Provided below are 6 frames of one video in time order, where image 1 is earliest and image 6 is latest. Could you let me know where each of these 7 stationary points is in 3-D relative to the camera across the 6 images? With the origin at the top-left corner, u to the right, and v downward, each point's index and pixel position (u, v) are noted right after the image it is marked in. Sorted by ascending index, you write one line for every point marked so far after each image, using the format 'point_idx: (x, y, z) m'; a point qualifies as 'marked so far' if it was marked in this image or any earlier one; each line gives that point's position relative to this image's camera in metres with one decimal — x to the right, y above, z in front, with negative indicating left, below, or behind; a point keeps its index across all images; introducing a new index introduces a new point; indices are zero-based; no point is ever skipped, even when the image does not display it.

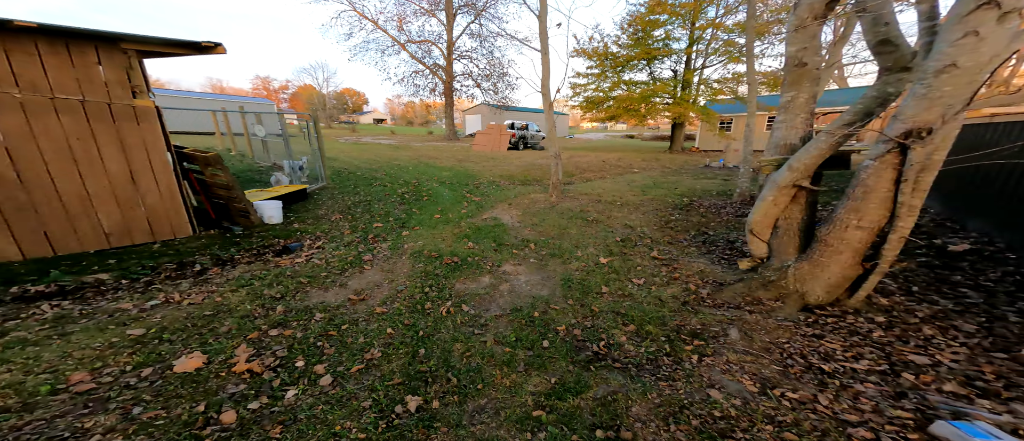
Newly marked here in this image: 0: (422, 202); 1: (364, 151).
0: (-2.0, +0.4, +7.4) m
1: (-6.5, +3.3, +15.6) m
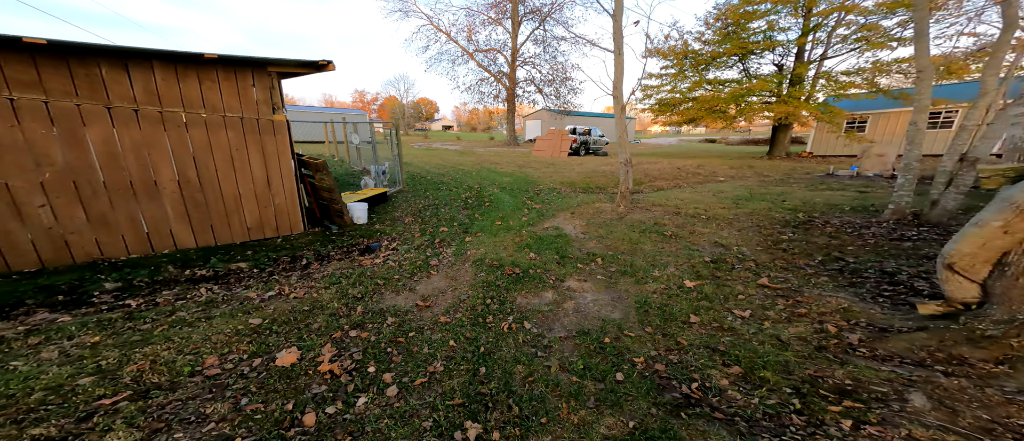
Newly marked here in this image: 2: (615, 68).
0: (-0.7, +0.3, +7.3) m
1: (-3.8, +3.2, +16.2) m
2: (+1.8, +2.5, +5.7) m
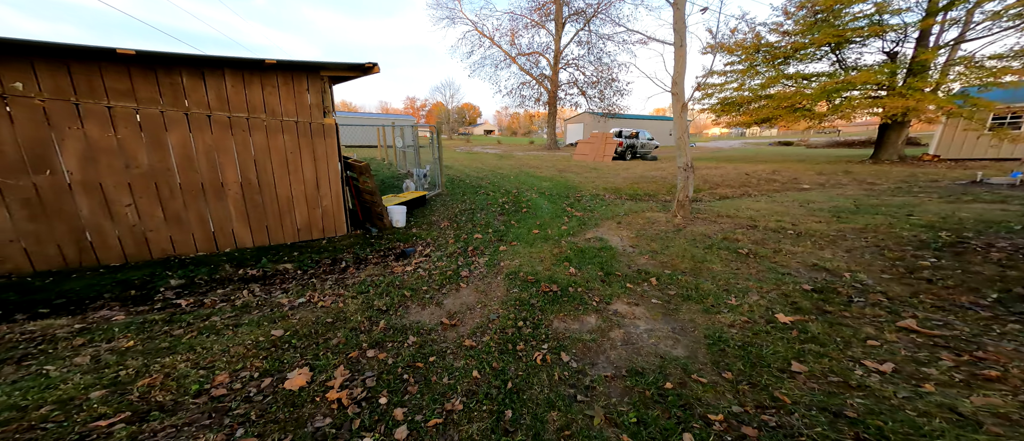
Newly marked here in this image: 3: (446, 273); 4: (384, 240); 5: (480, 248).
0: (+0.1, +0.1, +6.9) m
1: (-1.9, +2.9, +16.1) m
2: (+2.5, +2.4, +5.0) m
3: (-0.8, -0.7, +4.3) m
4: (-2.3, -0.3, +6.2) m
5: (-0.5, -0.4, +5.2) m
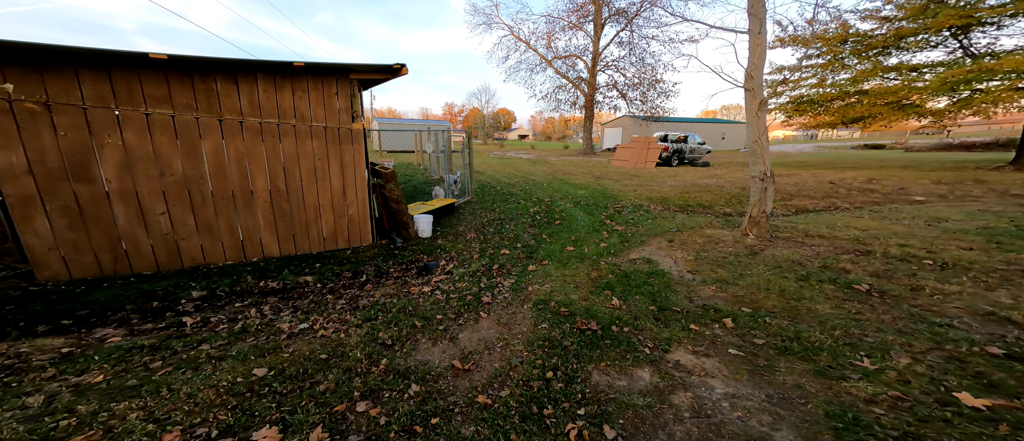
0: (+0.6, -0.1, +6.2) m
1: (-0.3, +2.6, +15.6) m
2: (+2.9, +2.1, +4.2) m
3: (-0.5, -0.8, +3.7) m
4: (-1.7, -0.5, +5.7) m
5: (-0.1, -0.6, +4.6) m
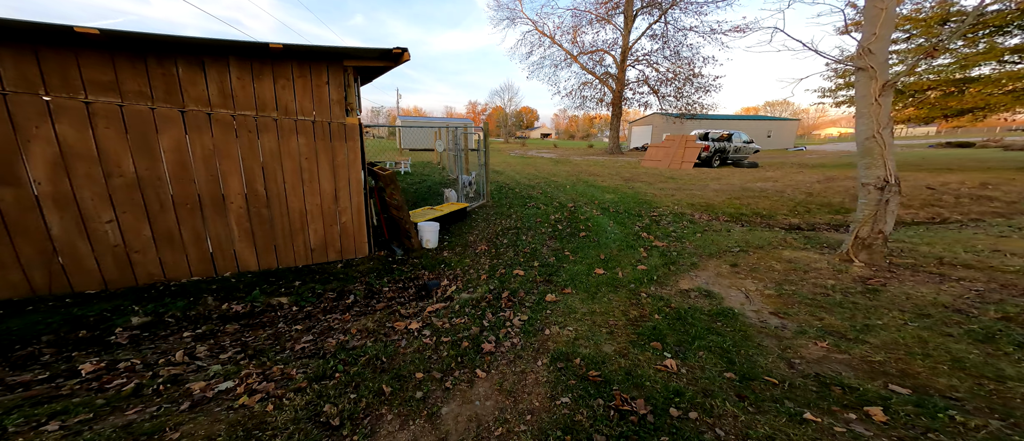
0: (+0.9, -0.3, +5.2) m
1: (+0.6, +2.4, +14.6) m
2: (+3.0, +1.9, +3.0) m
3: (-0.4, -1.0, +2.8) m
4: (-1.5, -0.6, +4.9) m
5: (+0.1, -0.8, +3.6) m
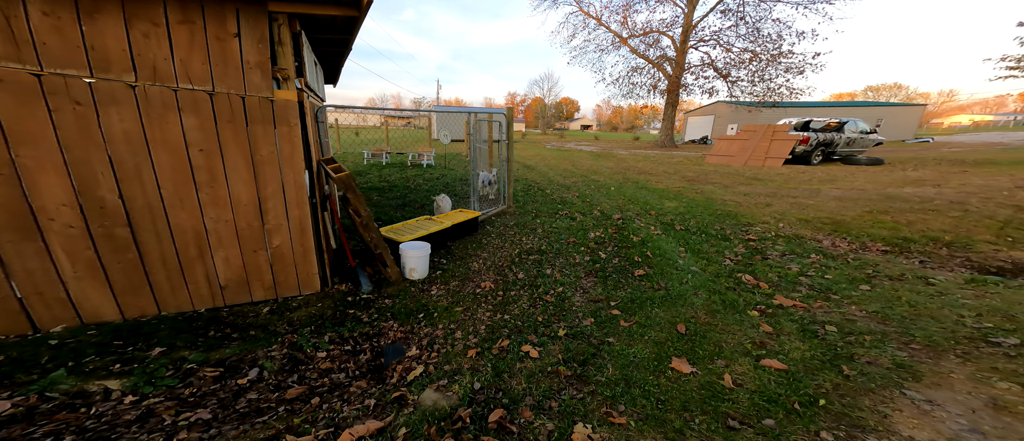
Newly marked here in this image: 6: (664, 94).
0: (+1.1, -0.6, +3.3) m
1: (+2.1, +2.1, +12.7) m
2: (+3.0, +1.6, +0.8) m
3: (-0.6, -1.2, +1.1) m
4: (-1.4, -0.8, +3.3) m
5: (0.0, -1.0, +1.8) m
6: (+7.9, +6.3, +17.1) m
